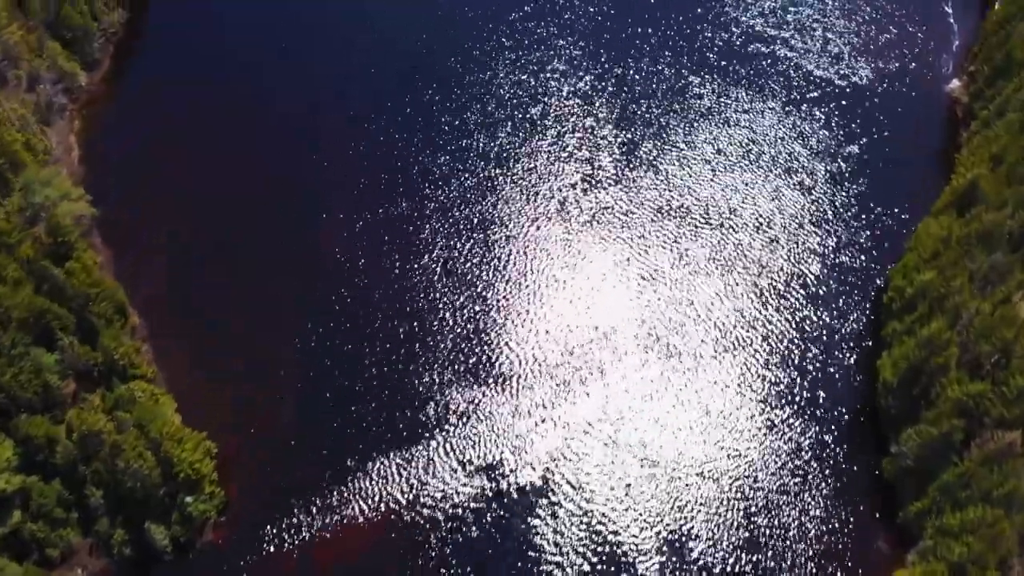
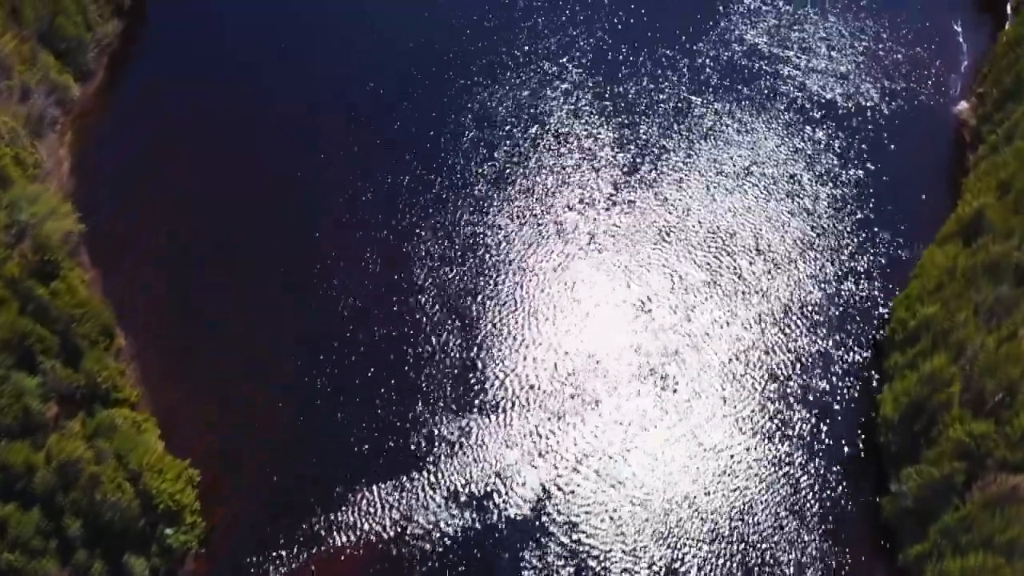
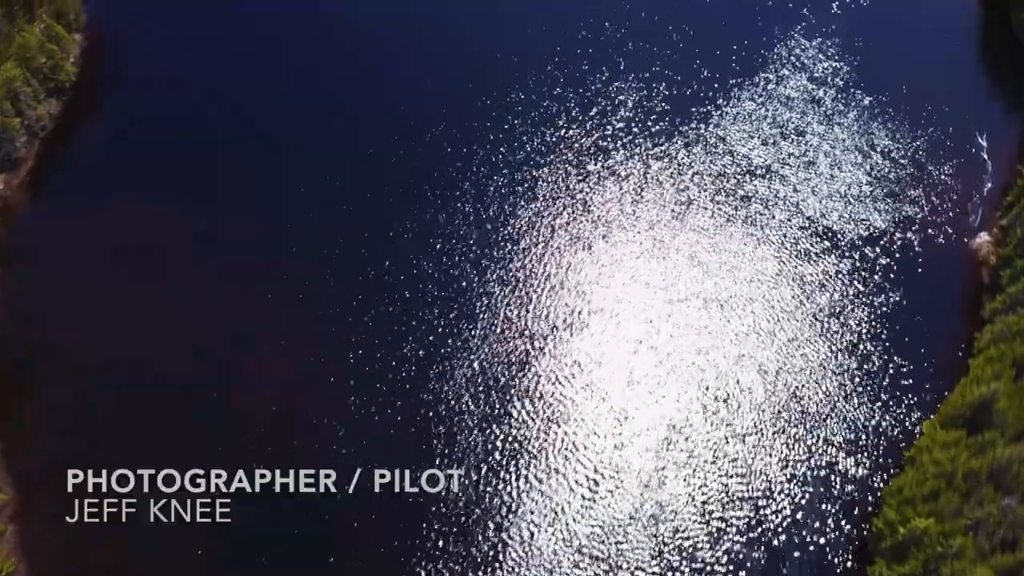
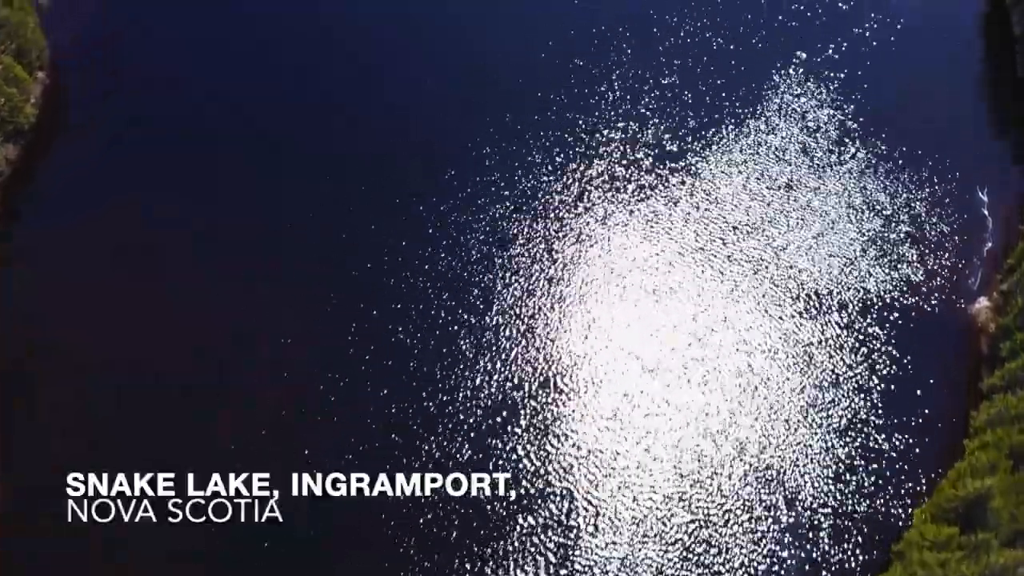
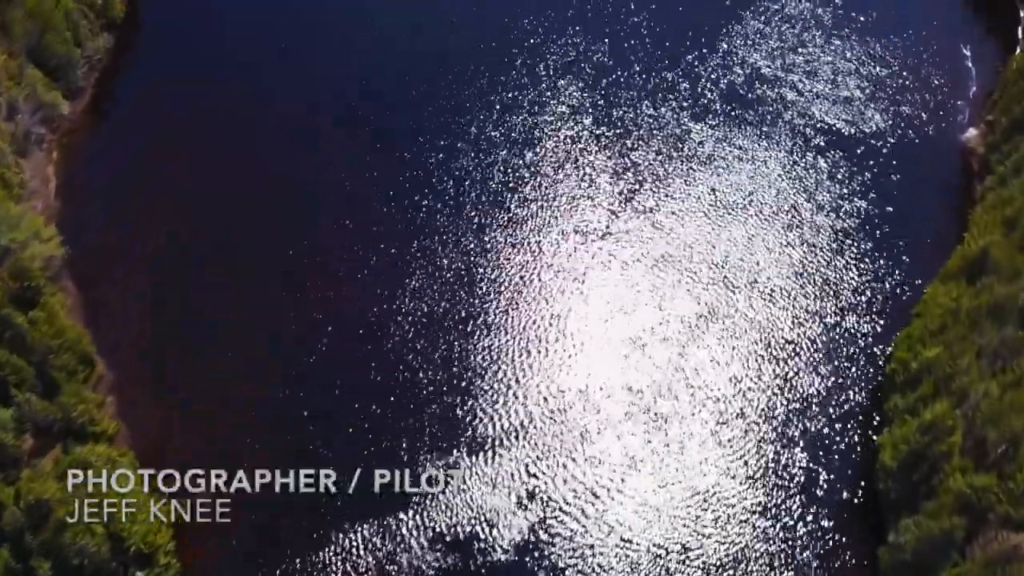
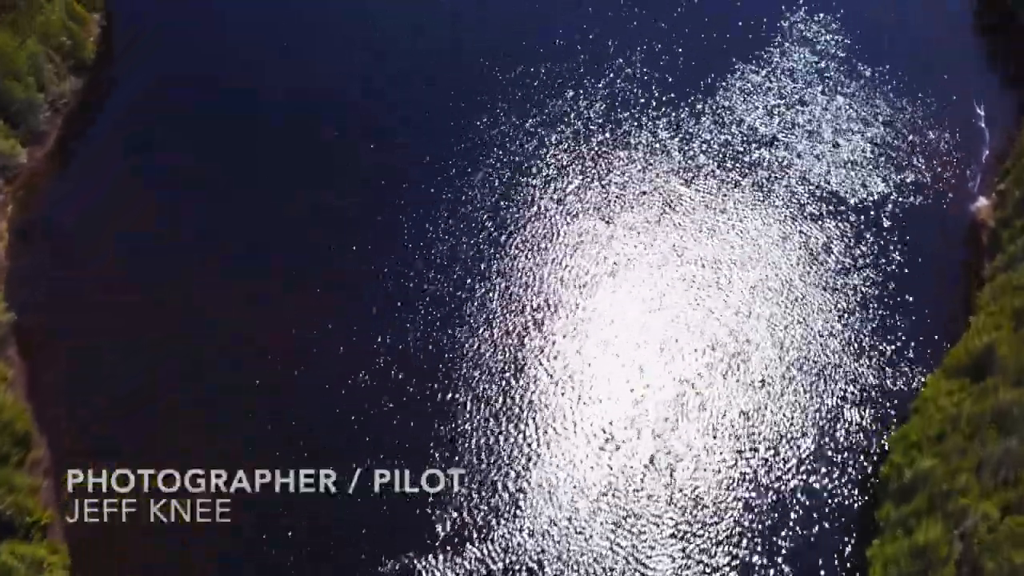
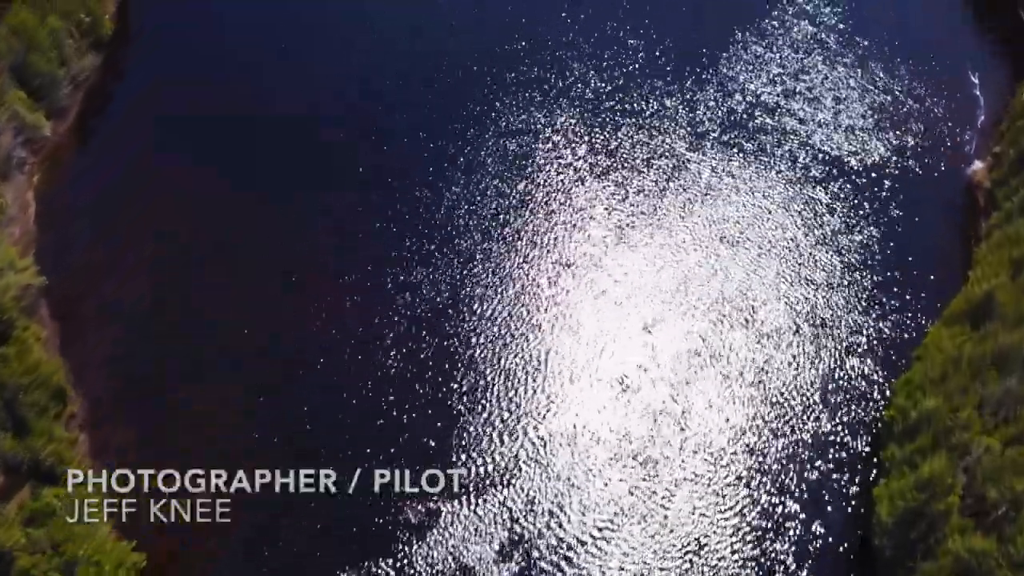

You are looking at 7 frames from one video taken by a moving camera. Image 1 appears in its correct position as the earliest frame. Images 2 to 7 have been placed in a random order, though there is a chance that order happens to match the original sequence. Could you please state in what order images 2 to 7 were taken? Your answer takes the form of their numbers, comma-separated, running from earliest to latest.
2, 5, 7, 6, 3, 4
